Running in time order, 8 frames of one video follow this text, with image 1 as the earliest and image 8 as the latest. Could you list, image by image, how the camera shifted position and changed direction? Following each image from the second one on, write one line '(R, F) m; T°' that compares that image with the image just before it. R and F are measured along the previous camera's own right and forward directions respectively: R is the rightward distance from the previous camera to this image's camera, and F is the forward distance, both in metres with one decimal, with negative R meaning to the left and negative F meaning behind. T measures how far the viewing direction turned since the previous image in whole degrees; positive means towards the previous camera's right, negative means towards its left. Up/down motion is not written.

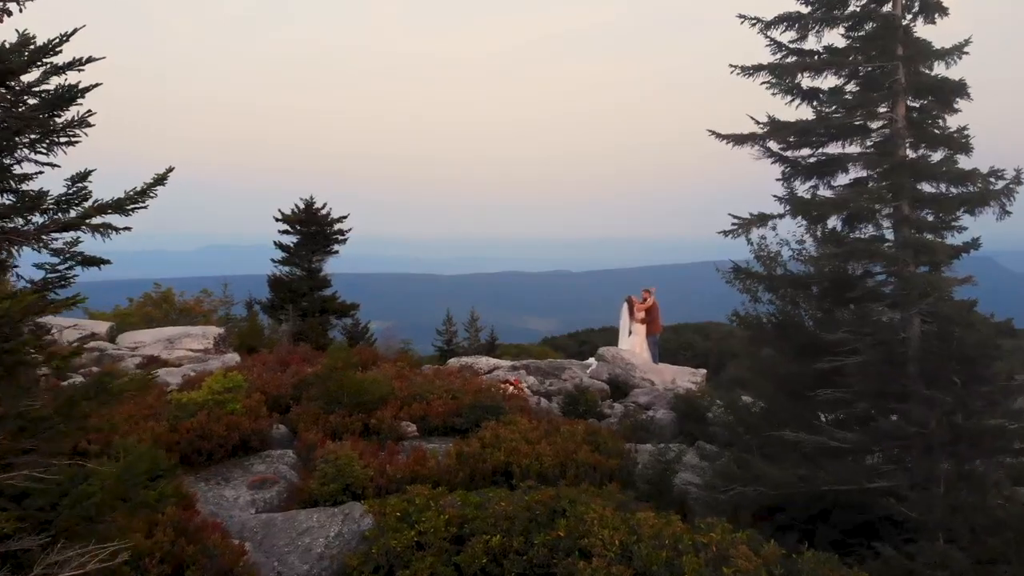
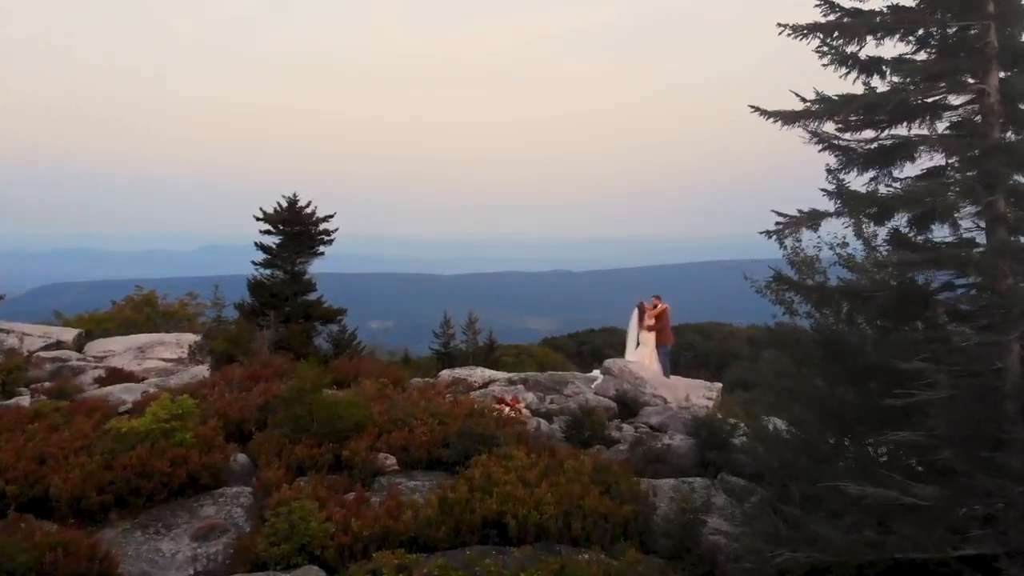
(0.0, +1.1) m; 0°
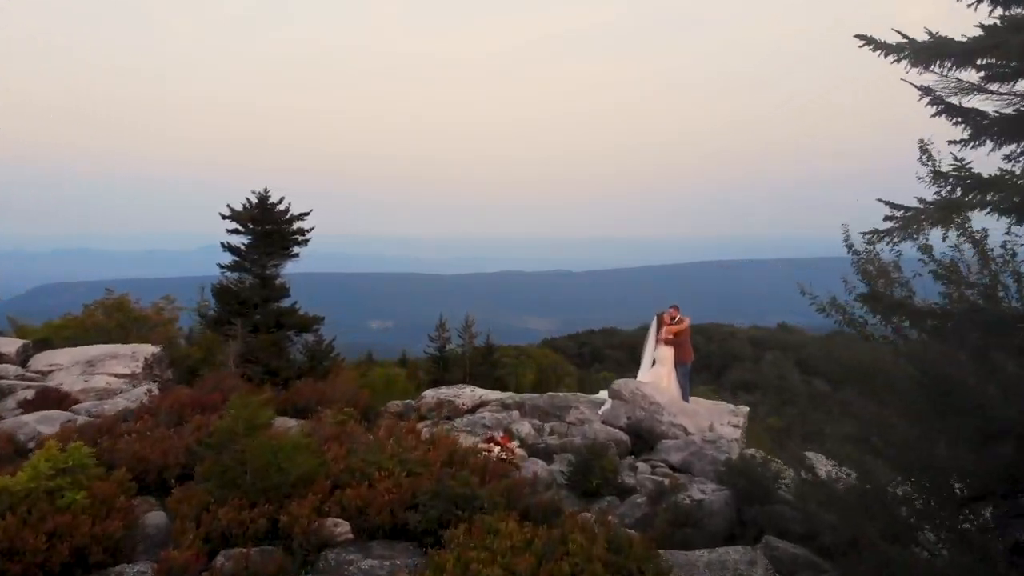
(+0.1, +1.6) m; 0°
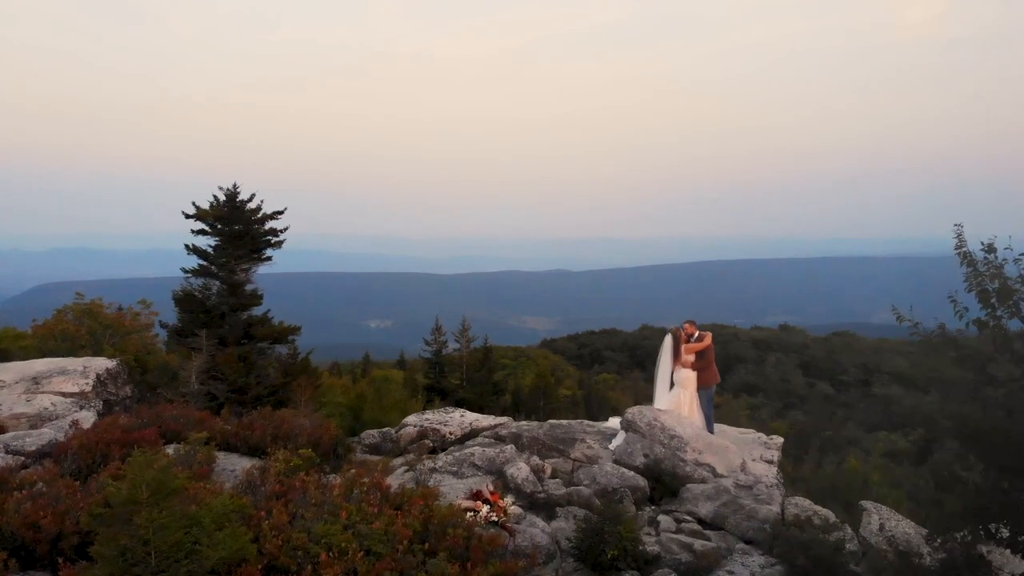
(+0.1, +1.4) m; 0°
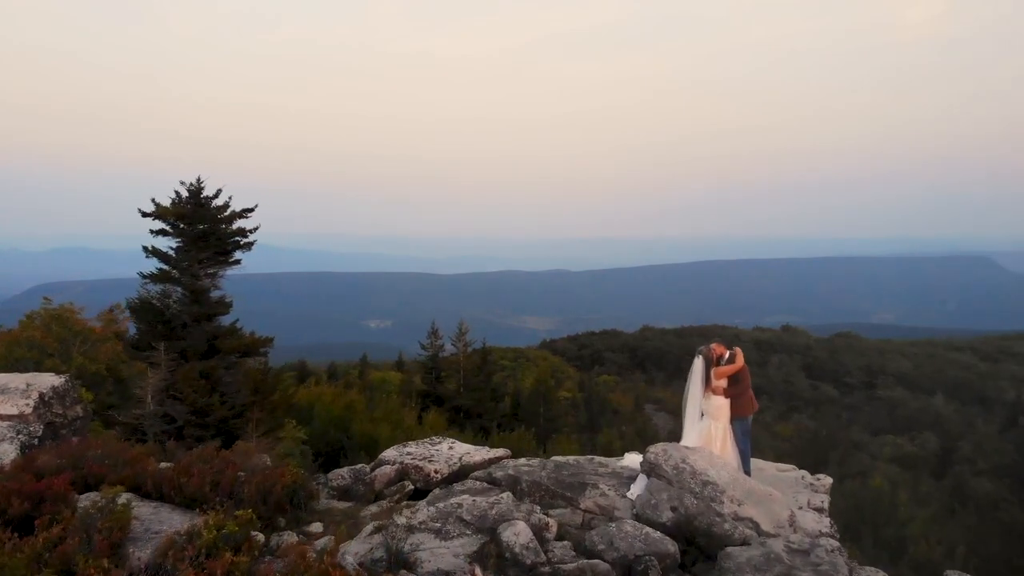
(0.0, +1.3) m; 0°
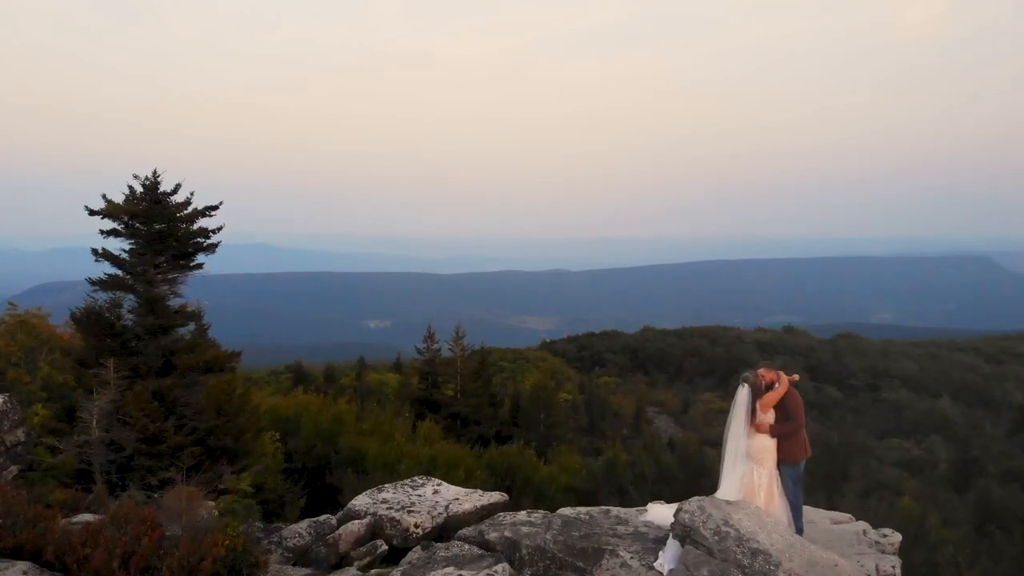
(0.0, +1.3) m; 0°
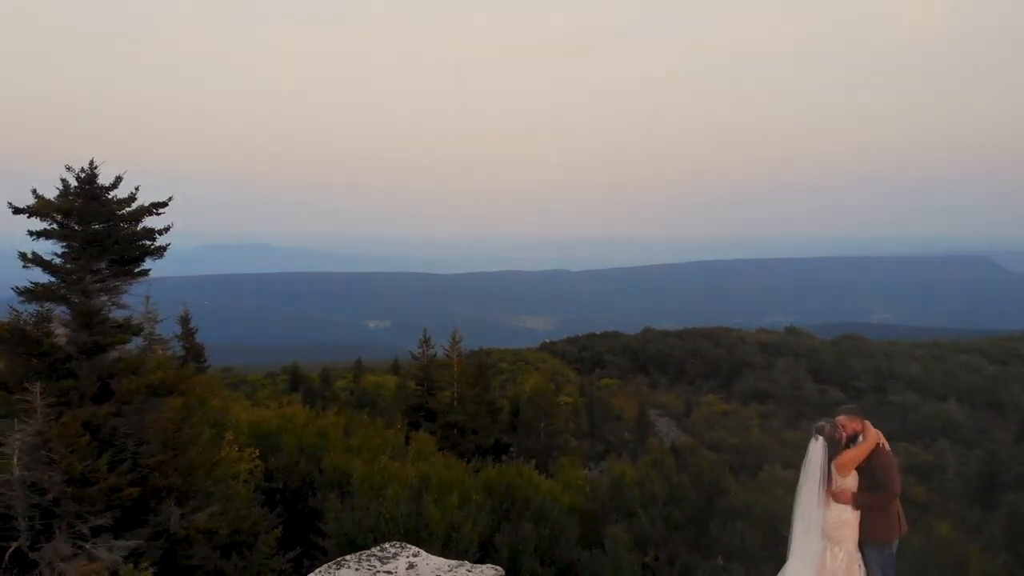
(0.0, +1.4) m; 0°
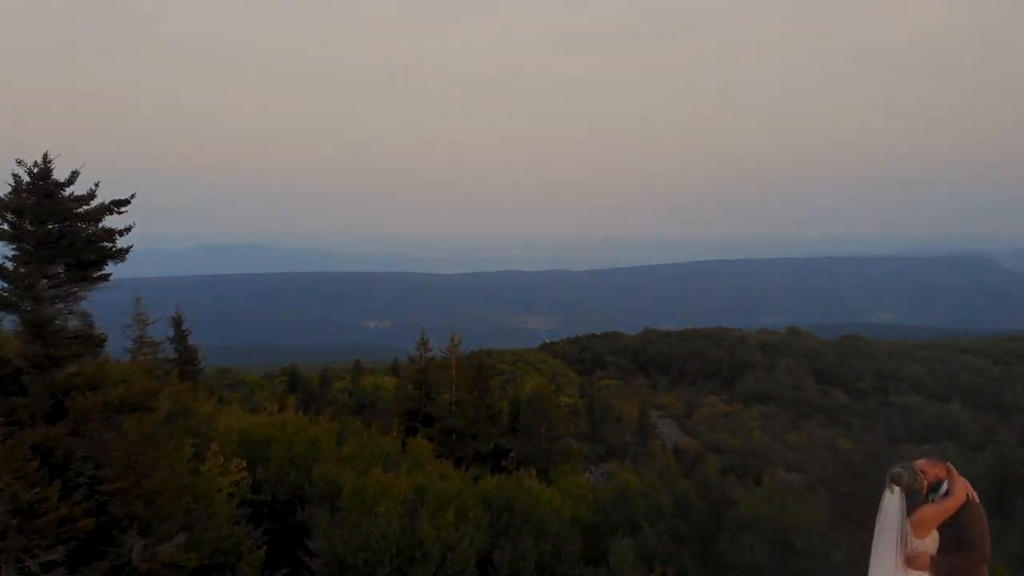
(0.0, +0.8) m; 0°
